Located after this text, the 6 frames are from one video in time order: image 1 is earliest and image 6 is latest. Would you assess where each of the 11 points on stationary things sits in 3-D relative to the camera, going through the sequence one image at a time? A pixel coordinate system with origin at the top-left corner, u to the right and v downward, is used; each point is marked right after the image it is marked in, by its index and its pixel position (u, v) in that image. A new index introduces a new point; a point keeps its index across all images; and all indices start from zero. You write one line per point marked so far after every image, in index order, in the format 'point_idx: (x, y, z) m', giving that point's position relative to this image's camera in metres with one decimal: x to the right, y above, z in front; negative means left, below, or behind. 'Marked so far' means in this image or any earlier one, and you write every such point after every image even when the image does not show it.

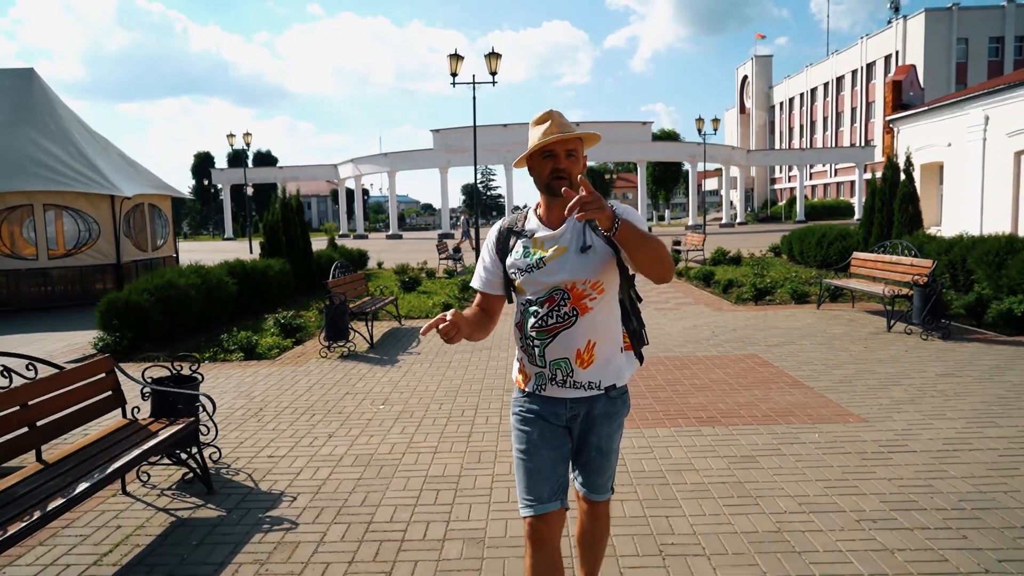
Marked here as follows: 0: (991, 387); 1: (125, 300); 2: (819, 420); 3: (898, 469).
0: (+4.3, -0.9, +6.2) m
1: (-5.2, -0.2, +9.4) m
2: (+2.4, -1.0, +5.5) m
3: (+2.5, -1.1, +4.5) m
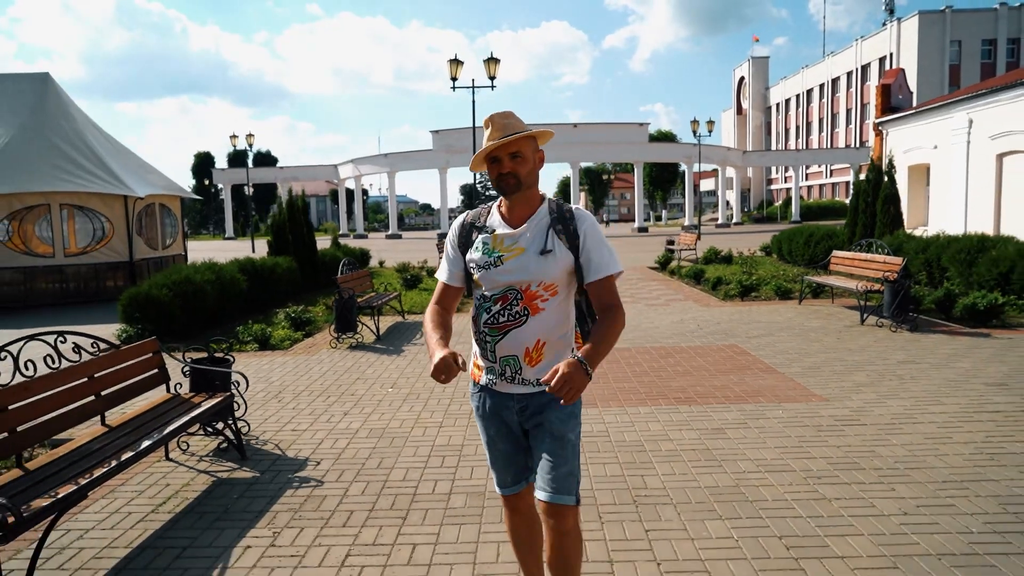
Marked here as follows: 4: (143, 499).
0: (+4.2, -0.8, +6.9) m
1: (-5.3, -0.1, +10.1) m
2: (+2.4, -1.0, +6.1) m
3: (+2.4, -1.1, +5.1) m
4: (-2.3, -1.3, +4.4) m
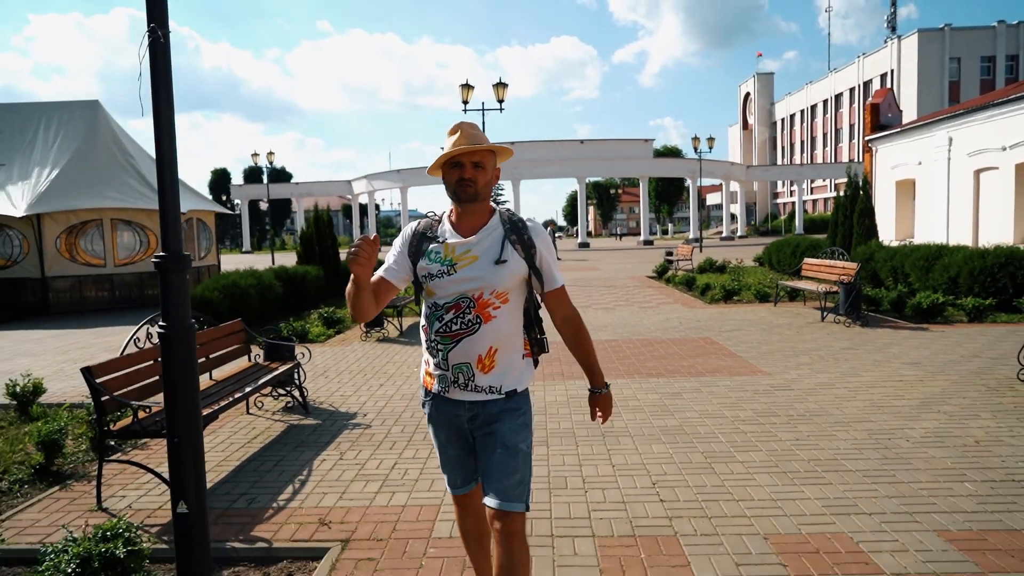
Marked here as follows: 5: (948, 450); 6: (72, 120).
0: (+4.3, -0.8, +8.3) m
1: (-5.2, -0.1, +11.6) m
2: (+2.4, -0.9, +7.6) m
3: (+2.5, -1.0, +6.6) m
4: (-2.3, -1.2, +5.9) m
5: (+3.1, -1.1, +5.0) m
6: (-11.7, +4.5, +18.7) m
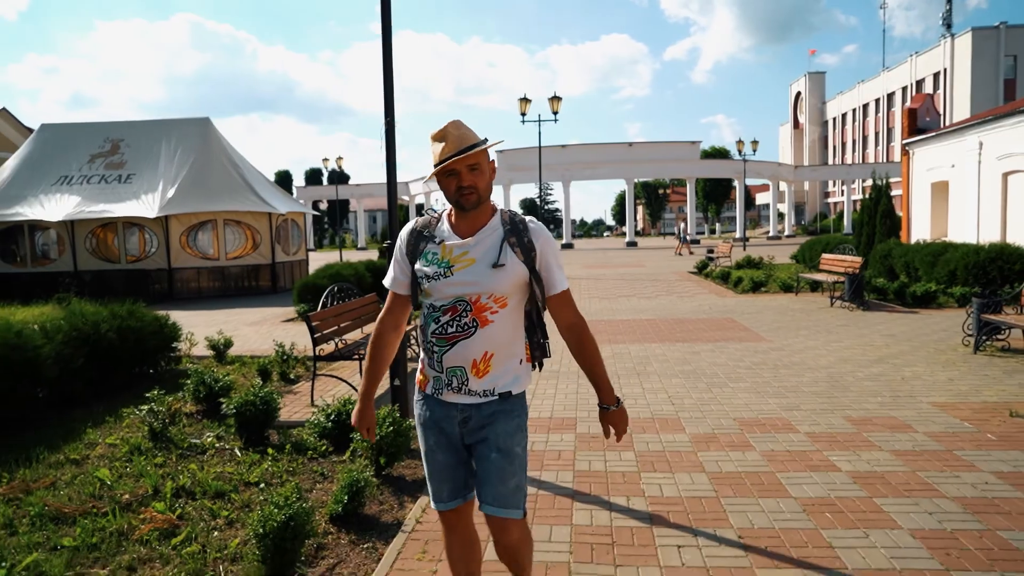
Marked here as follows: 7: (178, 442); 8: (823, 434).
0: (+5.1, -0.6, +10.4) m
1: (-4.0, +0.1, +14.3) m
2: (+3.2, -0.7, +9.8) m
3: (+3.2, -0.8, +8.8) m
4: (-1.6, -1.0, +8.4) m
5: (+3.7, -0.9, +7.1) m
6: (-10.1, +4.7, +21.9) m
7: (-2.8, -1.3, +5.8) m
8: (+2.4, -1.1, +5.4) m
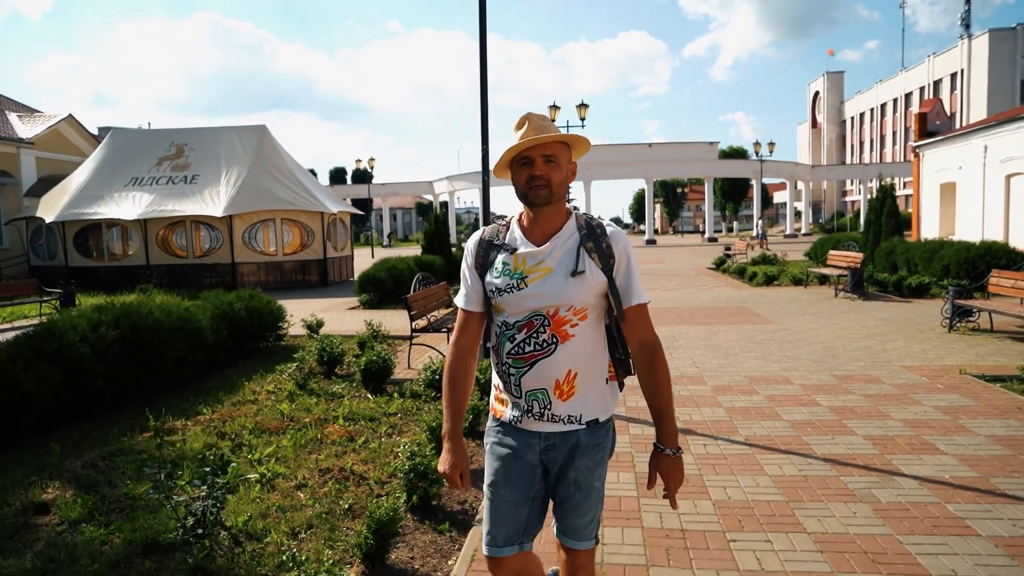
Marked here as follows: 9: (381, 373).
0: (+5.9, -0.5, +12.0) m
1: (-3.2, +0.3, +16.2) m
2: (+4.0, -0.6, +11.4) m
3: (+3.9, -0.7, +10.5) m
4: (-0.9, -0.9, +10.2) m
5: (+4.4, -0.8, +8.8) m
6: (-9.0, +5.0, +23.8) m
7: (-2.1, -1.1, +7.6) m
8: (+3.1, -1.0, +7.1) m
9: (-1.4, -0.9, +7.6) m
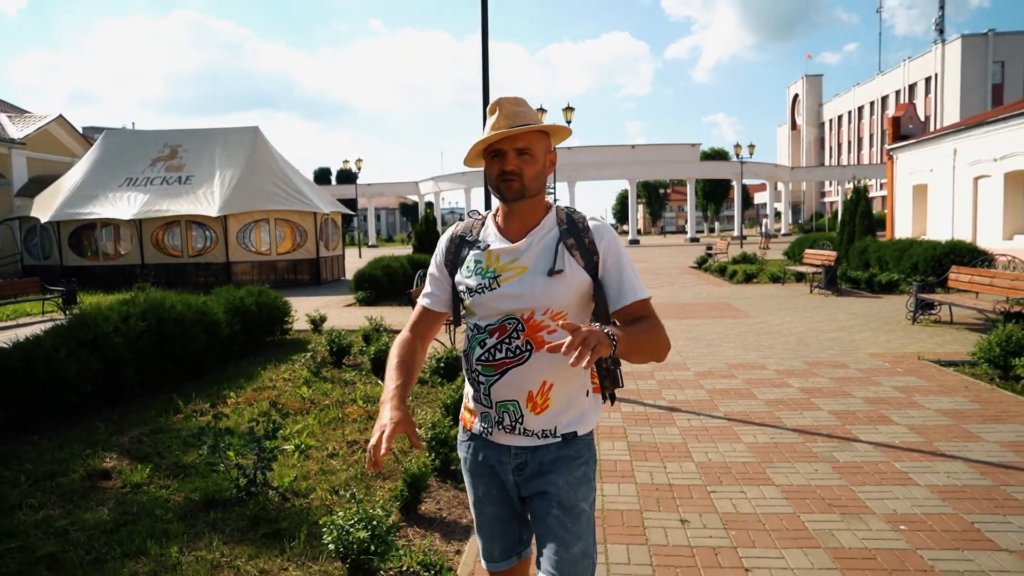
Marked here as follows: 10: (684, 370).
0: (+5.8, -0.4, +12.8) m
1: (-3.4, +0.4, +16.8) m
2: (+3.9, -0.5, +12.2) m
3: (+3.9, -0.6, +11.2) m
4: (-0.9, -0.8, +10.8) m
5: (+4.4, -0.7, +9.5) m
6: (-9.4, +5.0, +24.3) m
7: (-2.1, -1.0, +8.2) m
8: (+3.1, -0.9, +7.8) m
9: (-1.4, -0.9, +8.2) m
10: (+2.0, -0.9, +8.1) m
